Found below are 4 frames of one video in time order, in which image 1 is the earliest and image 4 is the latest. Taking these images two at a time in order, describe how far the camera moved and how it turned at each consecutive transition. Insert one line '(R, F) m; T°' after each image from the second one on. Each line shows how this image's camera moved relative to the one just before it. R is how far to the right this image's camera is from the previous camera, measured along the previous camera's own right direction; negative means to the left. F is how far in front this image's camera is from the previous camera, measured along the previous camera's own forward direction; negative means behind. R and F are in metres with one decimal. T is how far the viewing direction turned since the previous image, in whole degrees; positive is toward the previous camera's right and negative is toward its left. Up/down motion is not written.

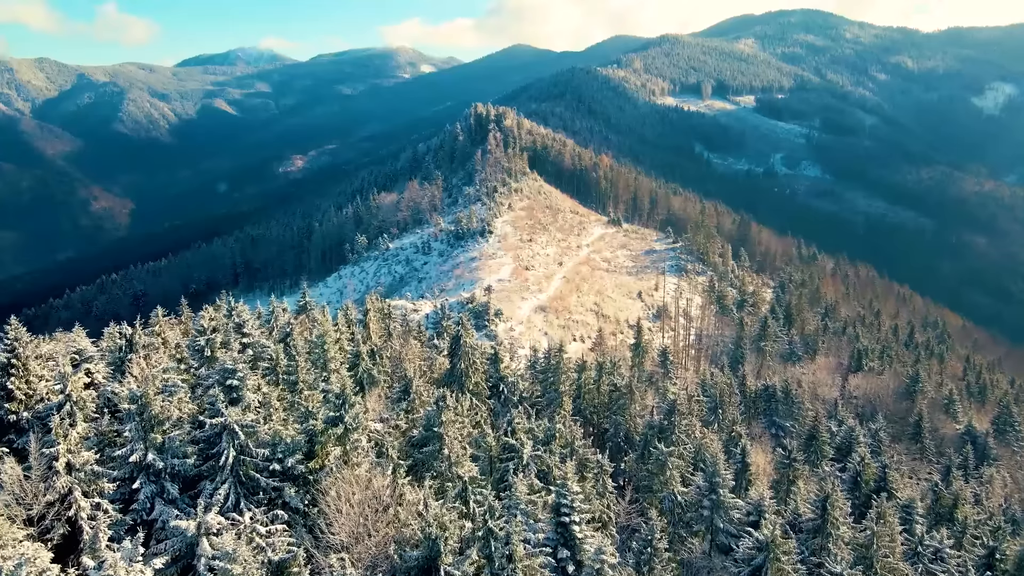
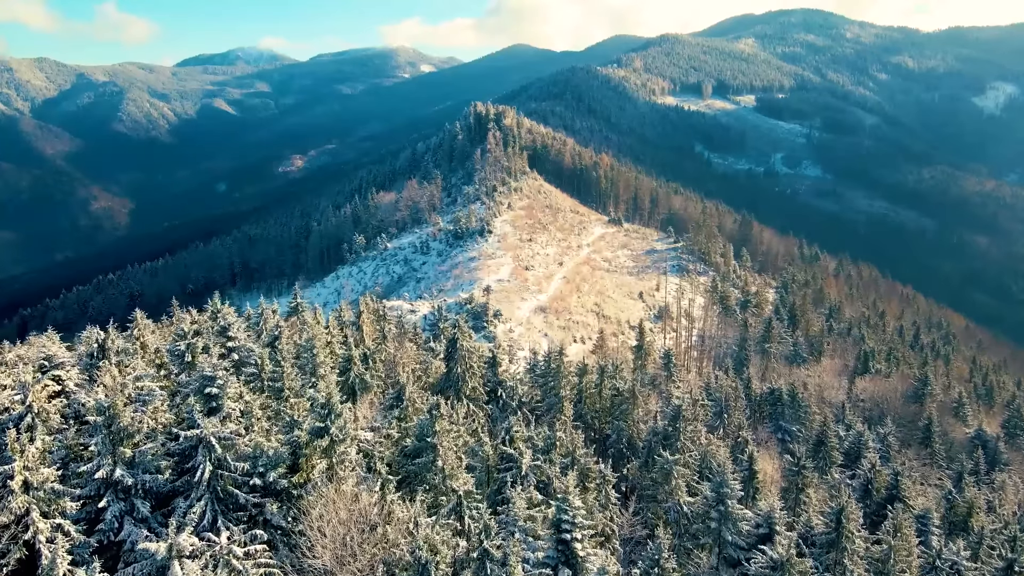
(+0.1, +1.8) m; 0°
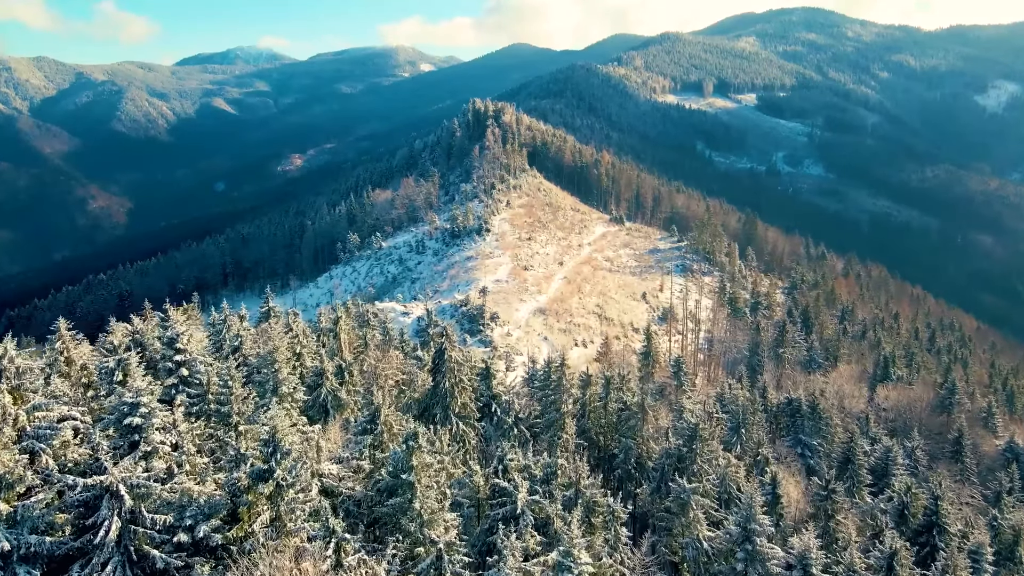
(+0.3, +5.1) m; 0°
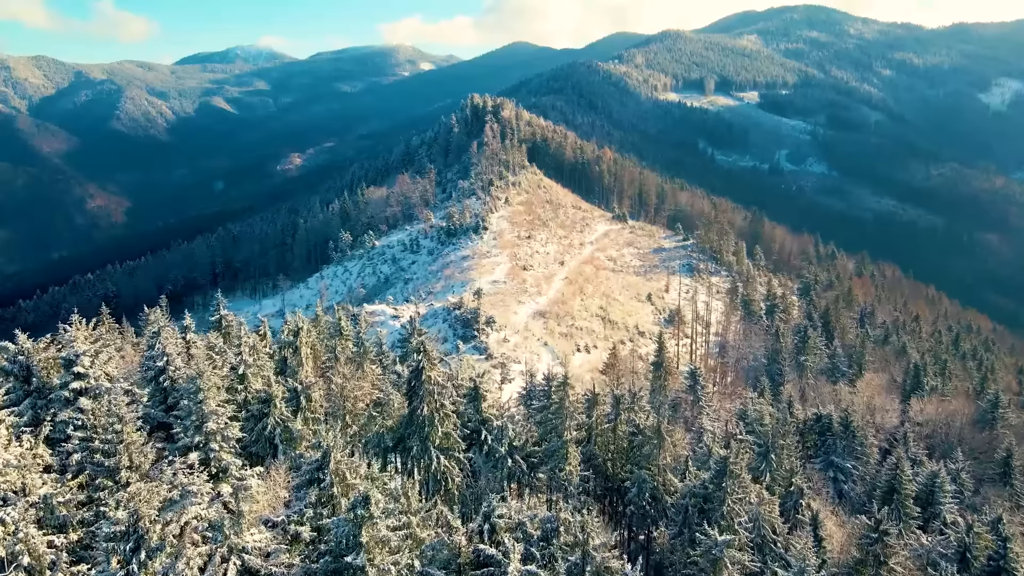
(+0.5, +6.7) m; 0°
